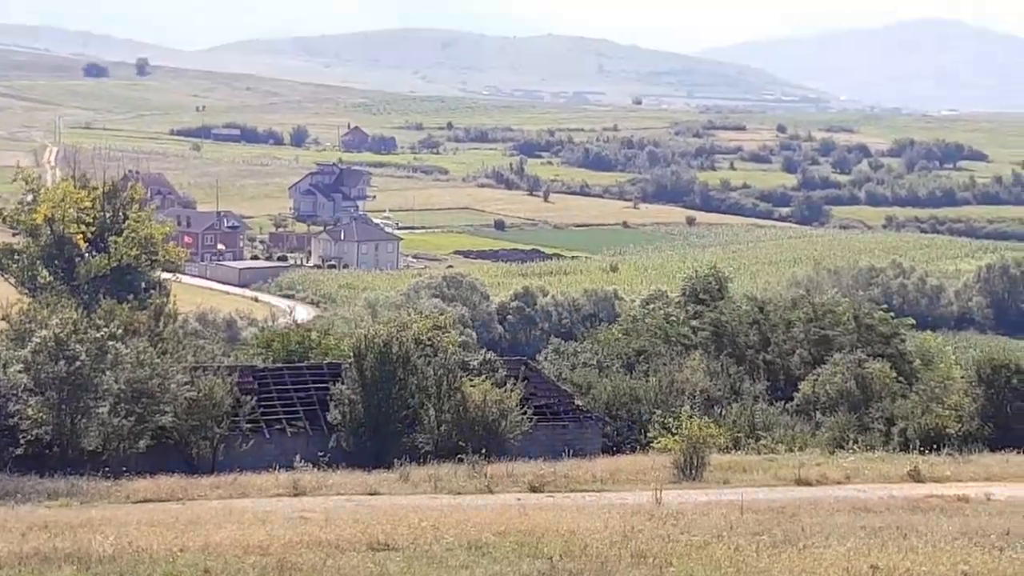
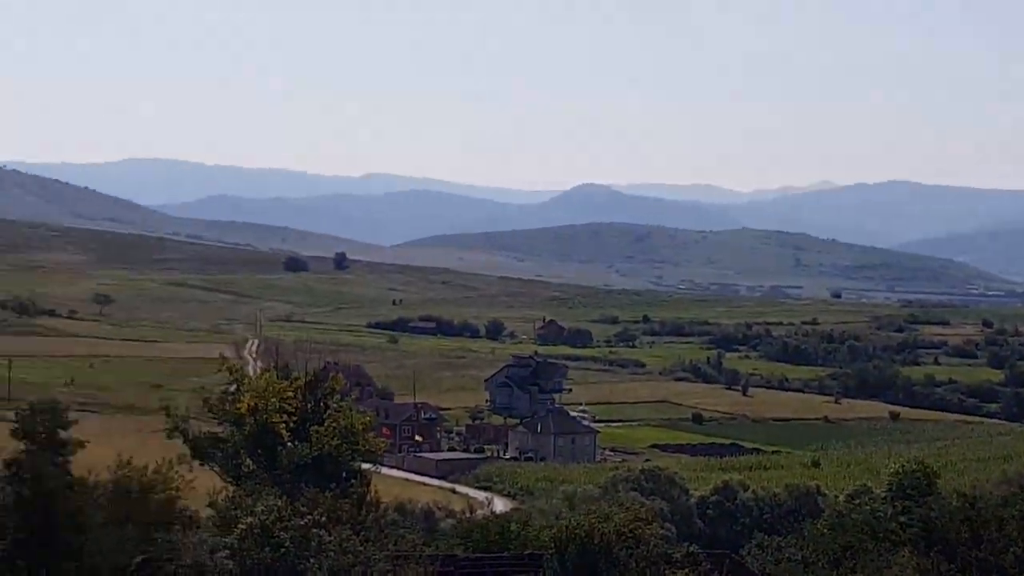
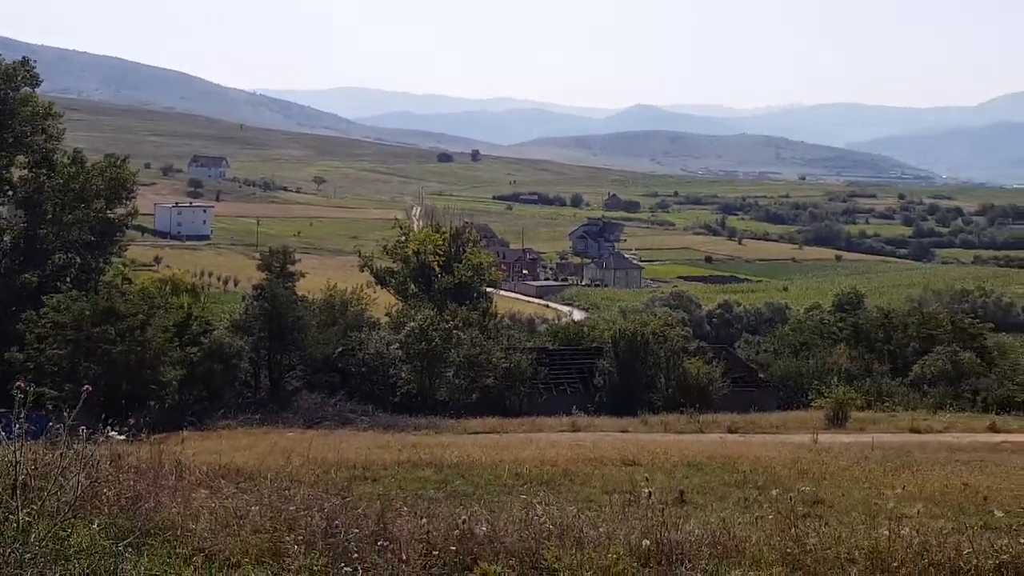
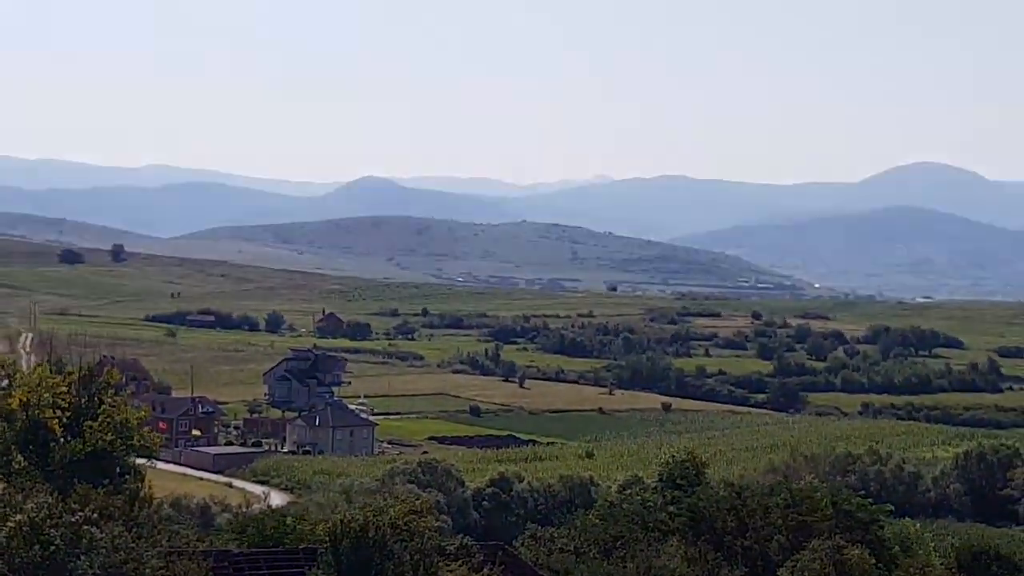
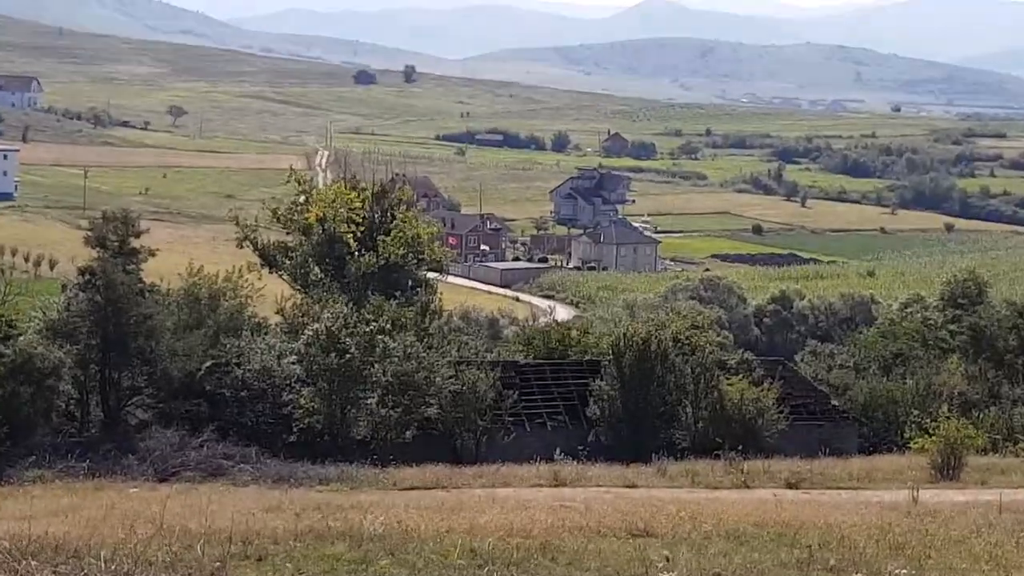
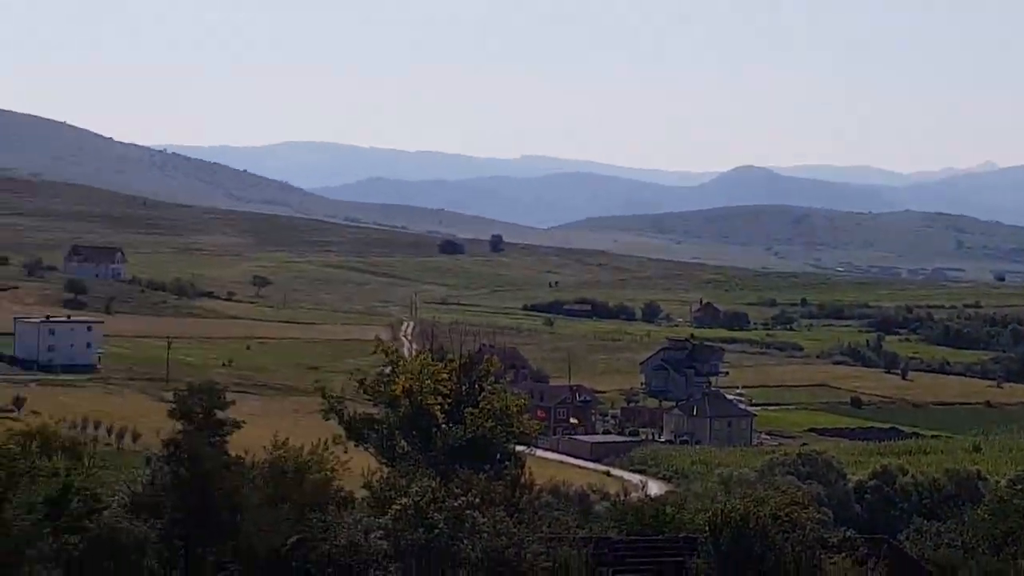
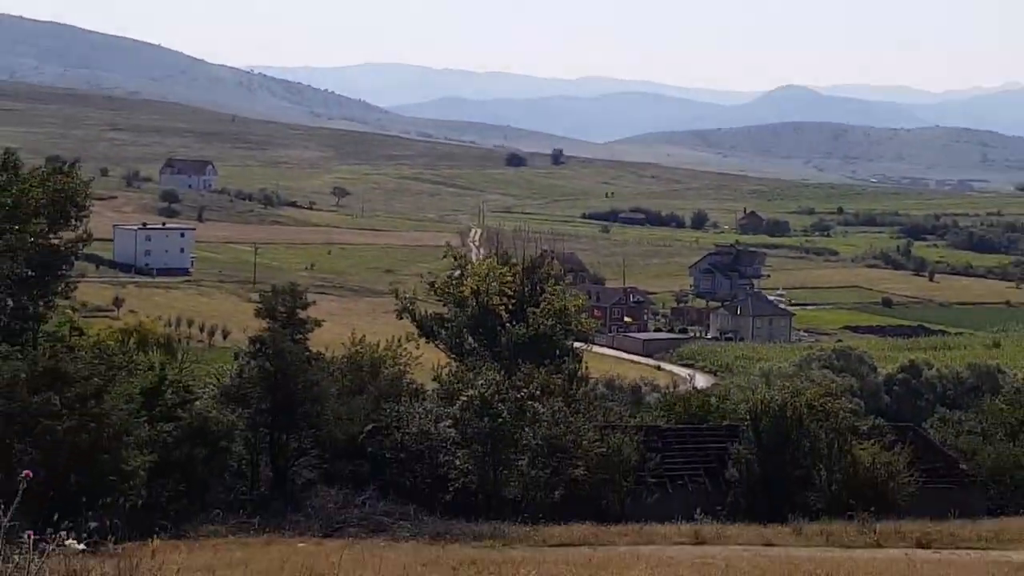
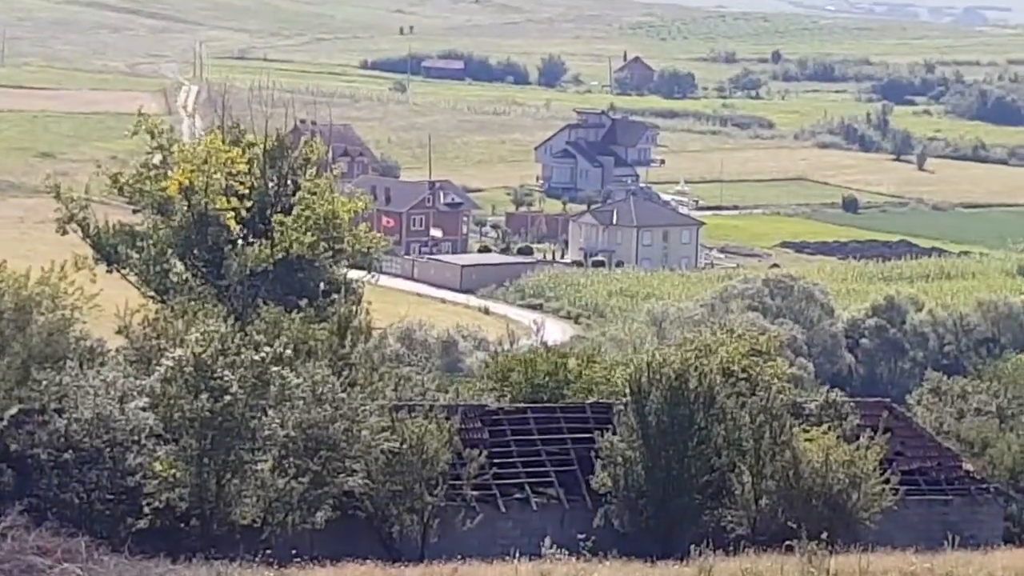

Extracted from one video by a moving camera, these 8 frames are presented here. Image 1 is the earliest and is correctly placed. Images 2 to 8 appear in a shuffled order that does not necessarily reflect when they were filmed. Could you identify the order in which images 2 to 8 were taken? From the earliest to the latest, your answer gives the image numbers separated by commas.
4, 2, 6, 7, 3, 5, 8
